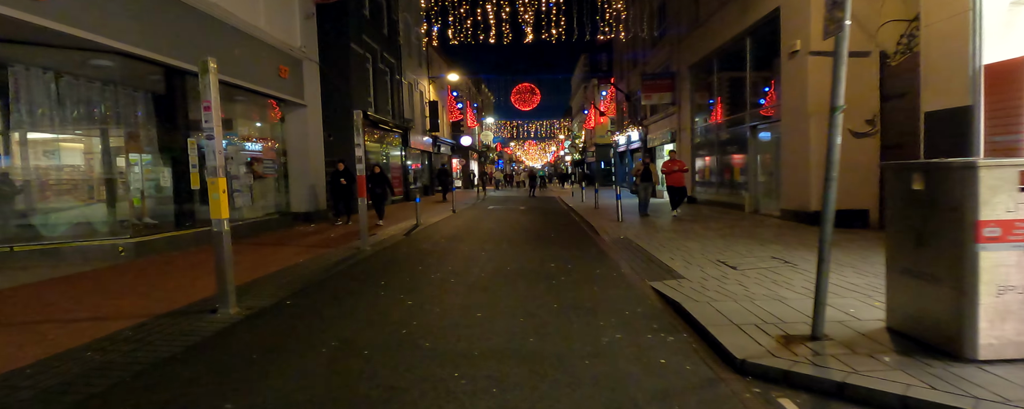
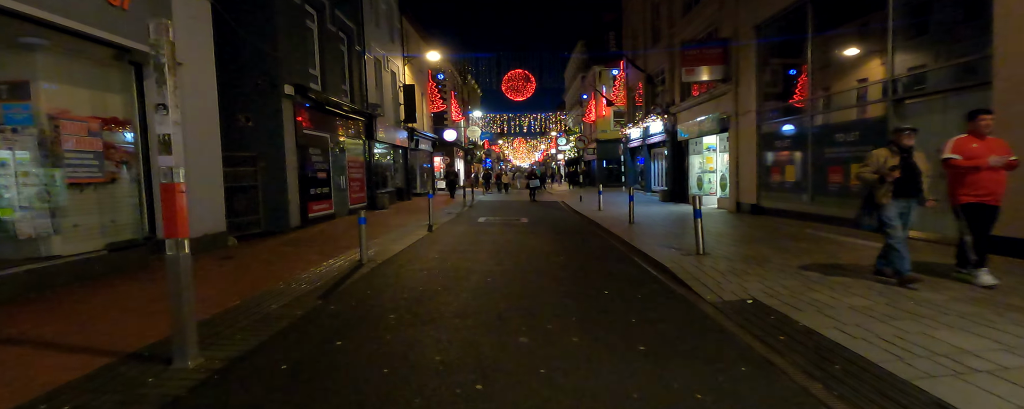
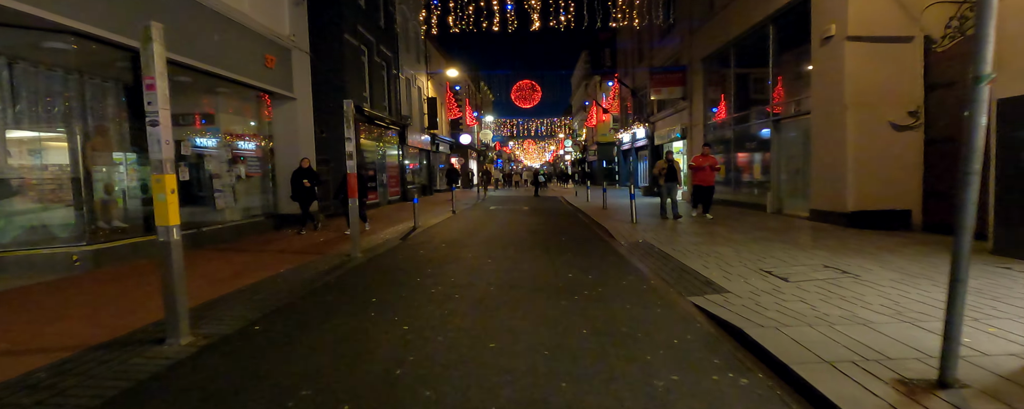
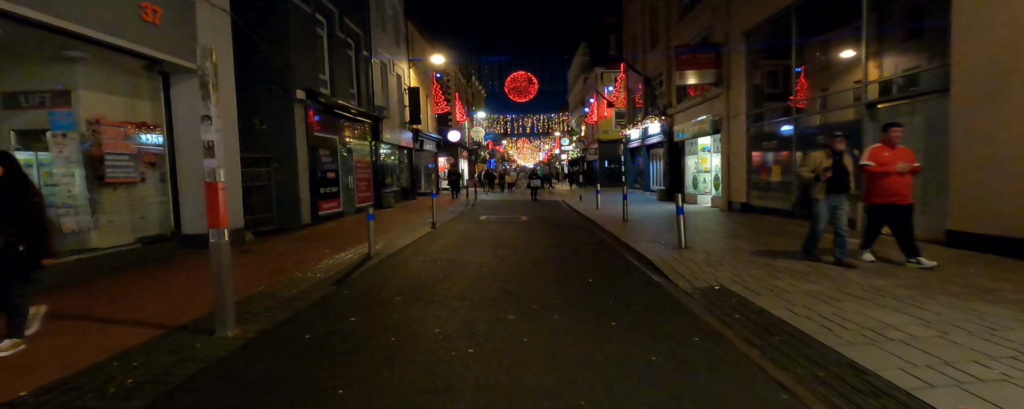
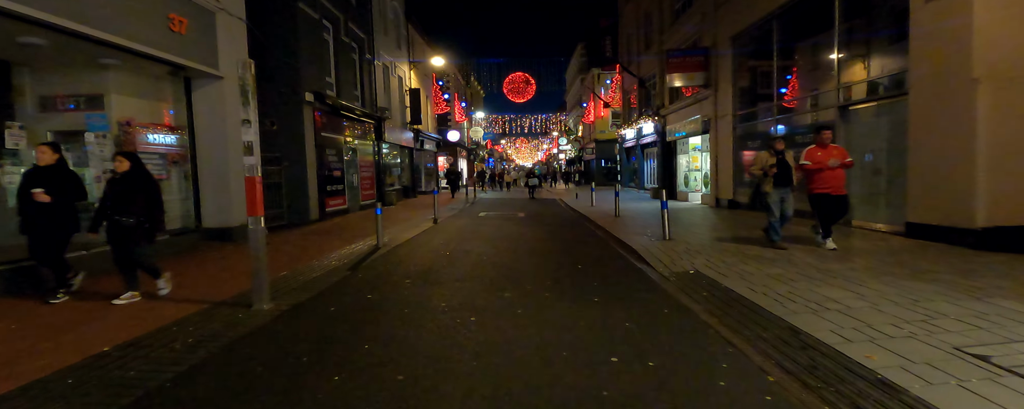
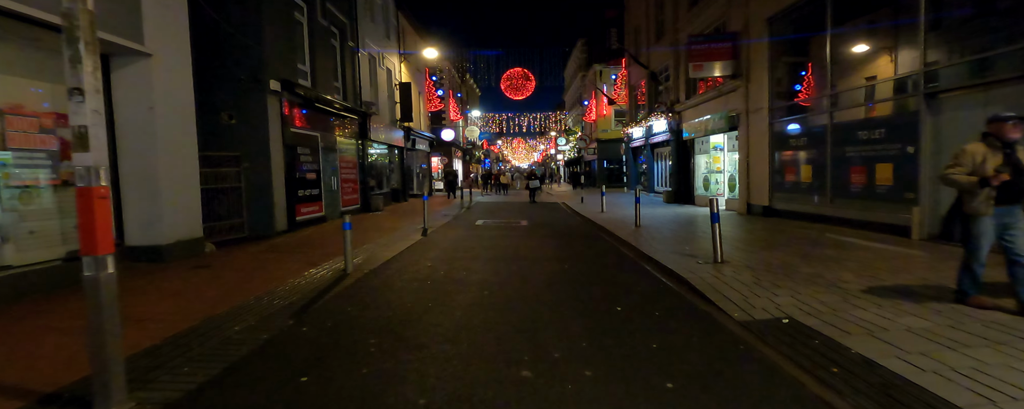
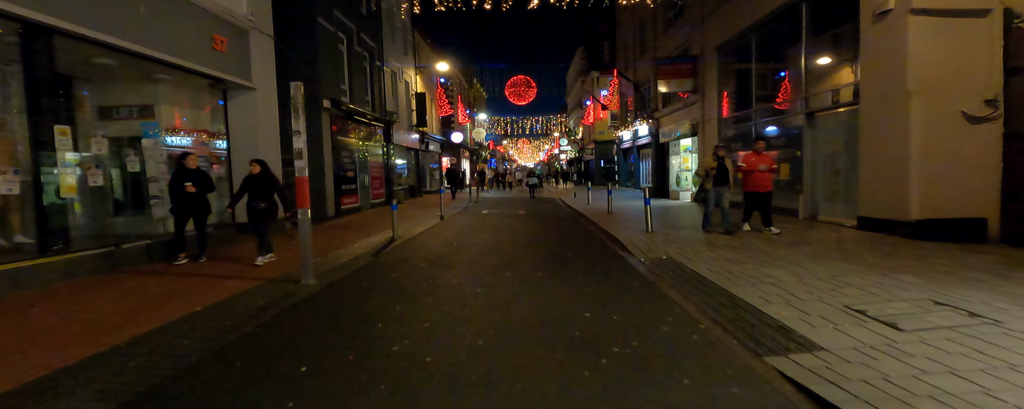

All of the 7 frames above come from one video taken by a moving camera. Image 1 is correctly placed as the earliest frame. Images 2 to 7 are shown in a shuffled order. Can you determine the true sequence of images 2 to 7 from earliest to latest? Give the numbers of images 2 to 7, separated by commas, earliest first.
3, 7, 5, 4, 2, 6
